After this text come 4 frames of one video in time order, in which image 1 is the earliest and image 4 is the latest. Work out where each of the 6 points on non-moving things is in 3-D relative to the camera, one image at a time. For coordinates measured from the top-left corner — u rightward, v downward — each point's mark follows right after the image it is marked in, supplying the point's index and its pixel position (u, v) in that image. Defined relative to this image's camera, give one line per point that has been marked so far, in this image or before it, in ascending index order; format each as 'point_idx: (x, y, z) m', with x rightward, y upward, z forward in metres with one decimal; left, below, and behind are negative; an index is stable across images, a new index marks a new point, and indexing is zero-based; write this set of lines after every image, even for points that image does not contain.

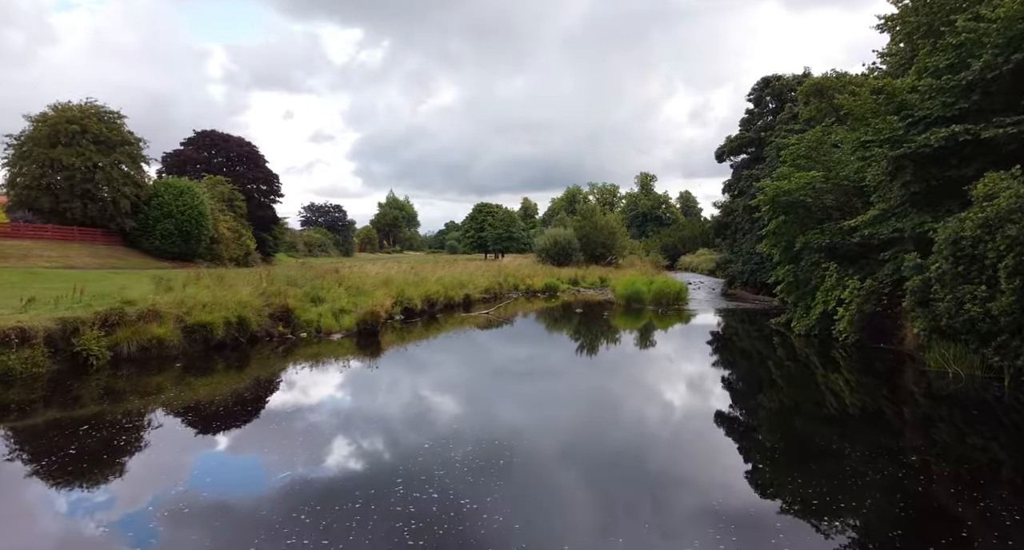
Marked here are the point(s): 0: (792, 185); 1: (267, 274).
0: (+7.3, +2.3, +15.3) m
1: (-7.2, 0.0, +17.1) m
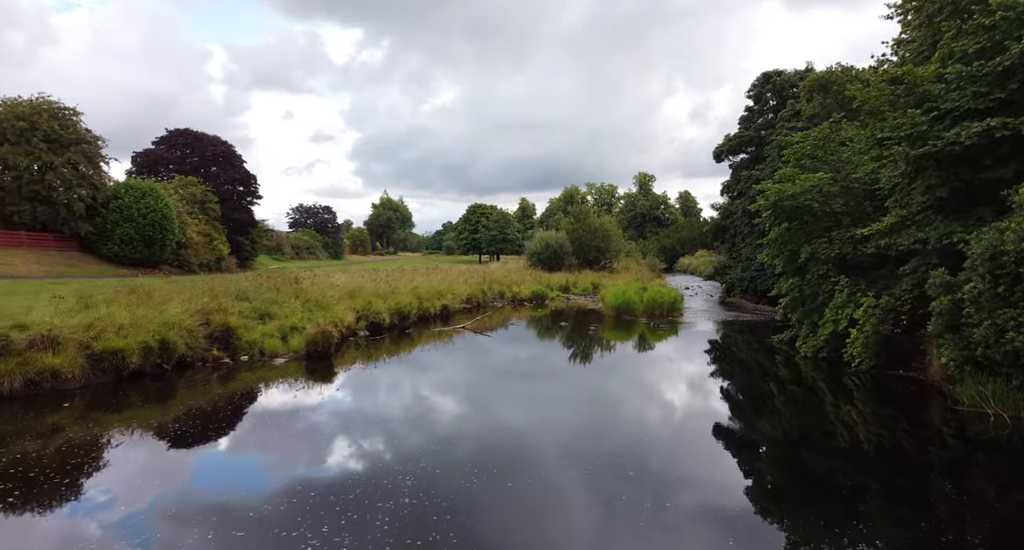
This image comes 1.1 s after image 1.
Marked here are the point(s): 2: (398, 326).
0: (+6.6, +2.0, +13.6) m
1: (-7.8, -0.3, +15.4) m
2: (-3.7, -1.6, +18.5) m
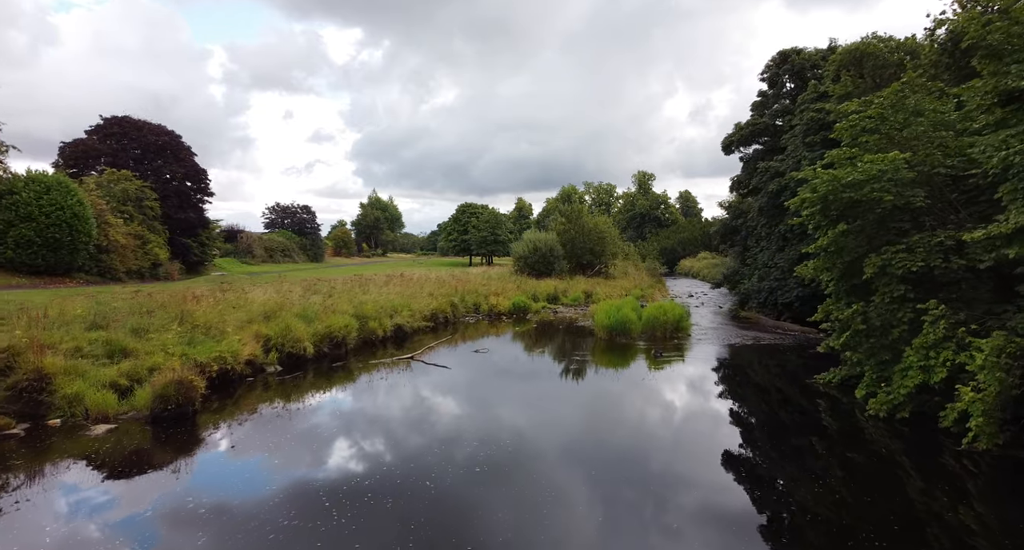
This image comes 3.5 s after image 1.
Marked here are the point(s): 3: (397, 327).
0: (+5.7, +1.6, +9.5) m
1: (-8.8, -0.7, +11.4) m
2: (-4.6, -2.0, +14.4) m
3: (-3.5, -1.6, +18.1) m
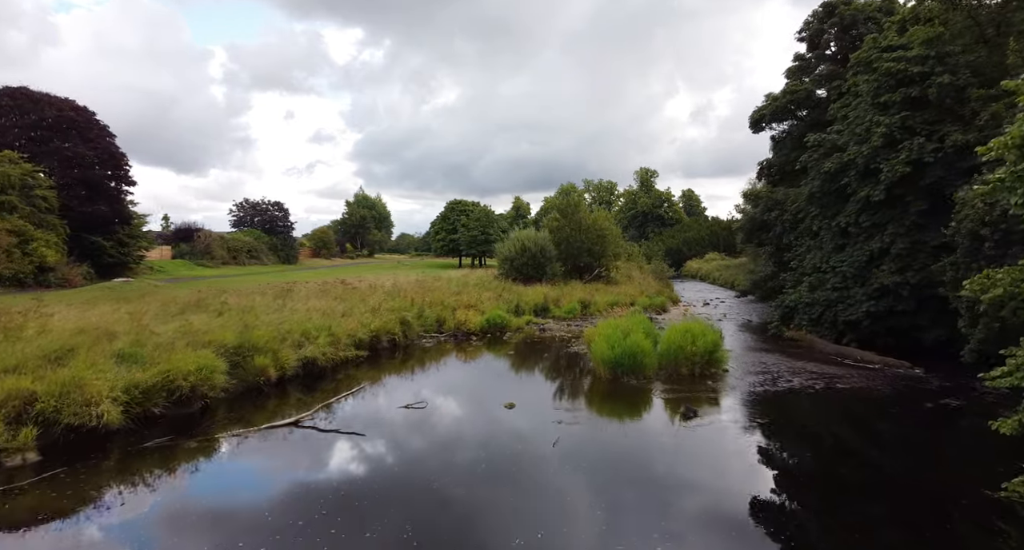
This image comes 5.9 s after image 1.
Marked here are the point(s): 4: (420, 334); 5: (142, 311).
0: (+4.8, +1.4, +4.0) m
1: (-9.6, -0.9, +5.9) m
2: (-5.5, -2.2, +8.9) m
3: (-4.3, -1.8, +12.6) m
4: (-2.7, -1.7, +17.6) m
5: (-7.5, -0.6, +11.9) m
